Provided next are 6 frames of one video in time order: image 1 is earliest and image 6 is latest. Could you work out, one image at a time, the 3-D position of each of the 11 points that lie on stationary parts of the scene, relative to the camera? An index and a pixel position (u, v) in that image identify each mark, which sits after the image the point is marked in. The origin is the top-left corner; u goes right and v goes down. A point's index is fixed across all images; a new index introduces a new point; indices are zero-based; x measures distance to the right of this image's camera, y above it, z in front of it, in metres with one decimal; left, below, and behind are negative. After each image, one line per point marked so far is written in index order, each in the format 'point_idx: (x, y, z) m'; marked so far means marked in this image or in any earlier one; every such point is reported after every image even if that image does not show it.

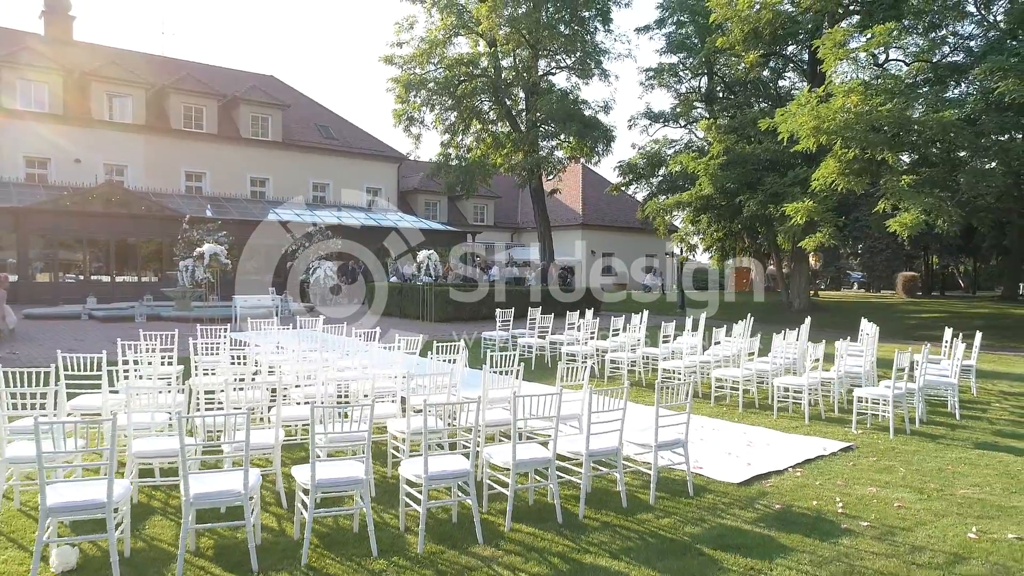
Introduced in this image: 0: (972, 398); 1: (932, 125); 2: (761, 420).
0: (+6.2, -1.5, +9.7) m
1: (+8.8, +3.4, +15.1) m
2: (+2.8, -1.5, +8.0) m
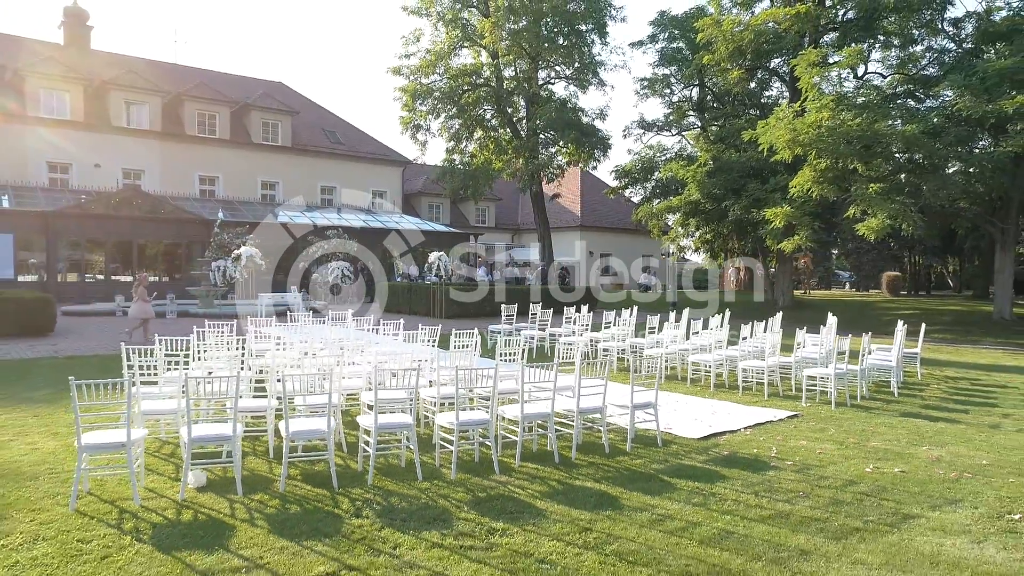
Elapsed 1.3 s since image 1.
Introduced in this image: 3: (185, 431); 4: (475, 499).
0: (+6.3, -1.4, +11.2) m
1: (+8.9, +3.5, +16.6) m
2: (+2.9, -1.4, +9.5) m
3: (-2.6, -1.1, +5.8) m
4: (-0.3, -1.5, +5.3) m
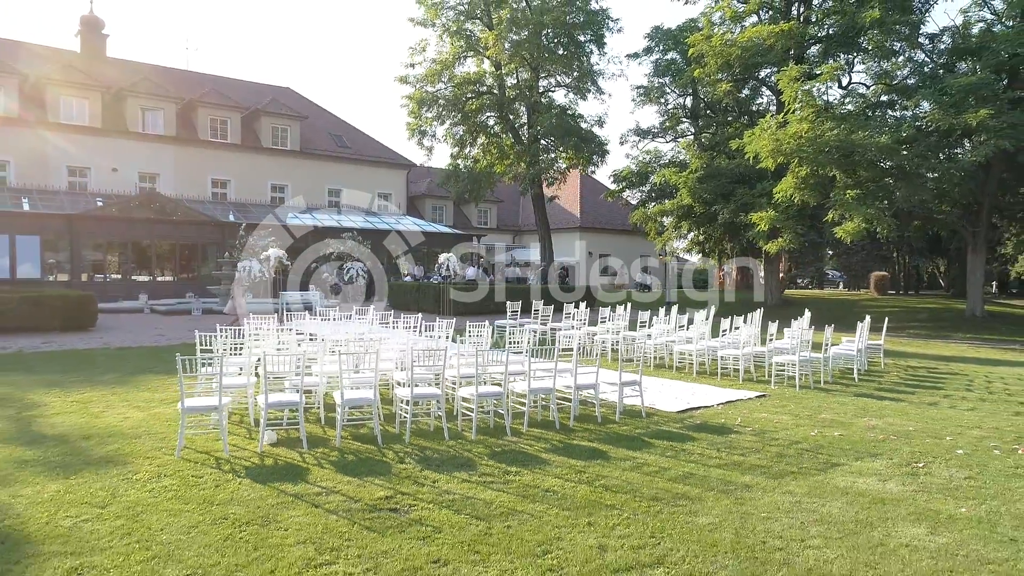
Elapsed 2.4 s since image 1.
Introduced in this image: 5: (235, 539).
0: (+6.4, -1.4, +12.5) m
1: (+9.0, +3.5, +18.0) m
2: (+3.0, -1.4, +10.9) m
3: (-2.5, -1.1, +7.1) m
4: (-0.2, -1.5, +6.6) m
5: (-1.7, -1.6, +4.5) m
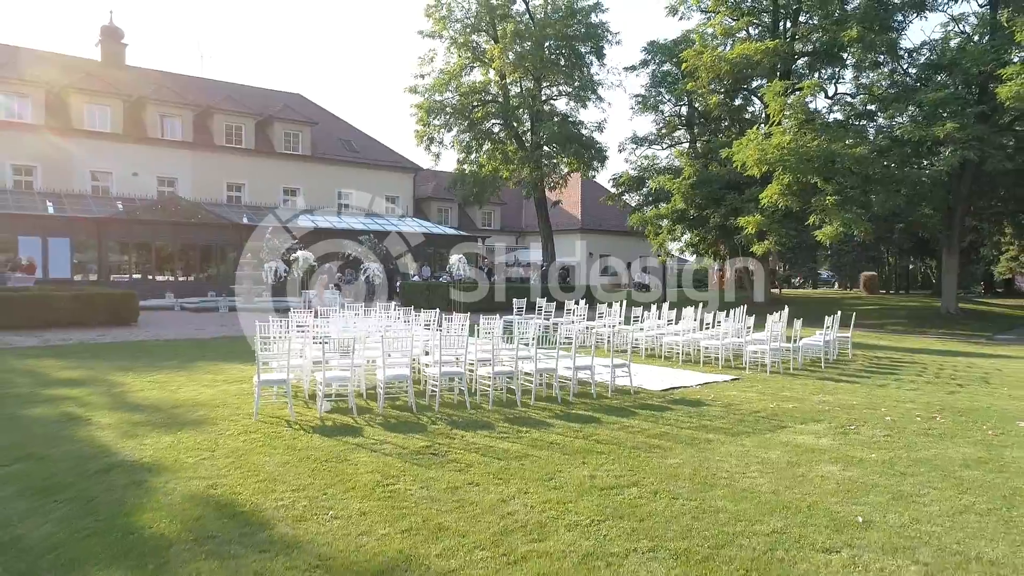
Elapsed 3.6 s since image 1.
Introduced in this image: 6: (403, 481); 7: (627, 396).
0: (+6.5, -1.4, +14.1) m
1: (+9.1, +3.5, +19.5) m
2: (+3.1, -1.4, +12.4) m
3: (-2.4, -1.1, +8.6) m
4: (-0.1, -1.5, +8.2) m
5: (-1.6, -1.5, +6.0) m
6: (-0.9, -1.6, +5.8) m
7: (+1.5, -1.4, +9.5) m
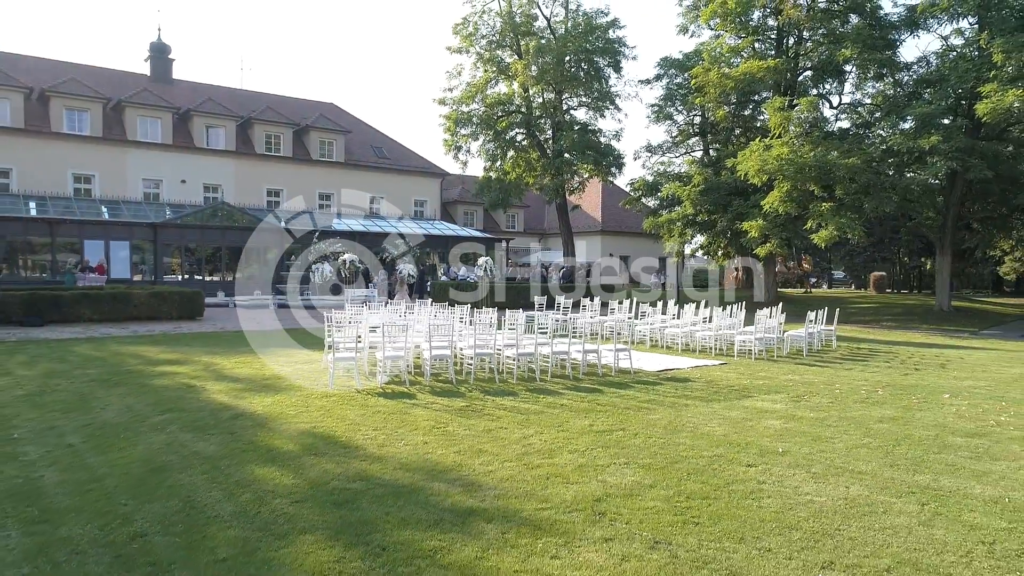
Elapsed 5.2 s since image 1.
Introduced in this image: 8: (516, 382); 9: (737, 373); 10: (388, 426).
0: (+7.0, -1.3, +15.9) m
1: (+9.8, +3.6, +21.3) m
2: (+3.5, -1.3, +14.4) m
3: (-2.1, -1.0, +10.8) m
4: (+0.2, -1.4, +10.2) m
5: (-1.4, -1.5, +8.2) m
6: (-0.7, -1.5, +7.9) m
7: (+1.9, -1.4, +11.5) m
8: (0.0, -1.4, +10.7) m
9: (+3.8, -1.4, +11.9) m
10: (-1.4, -1.5, +7.8) m
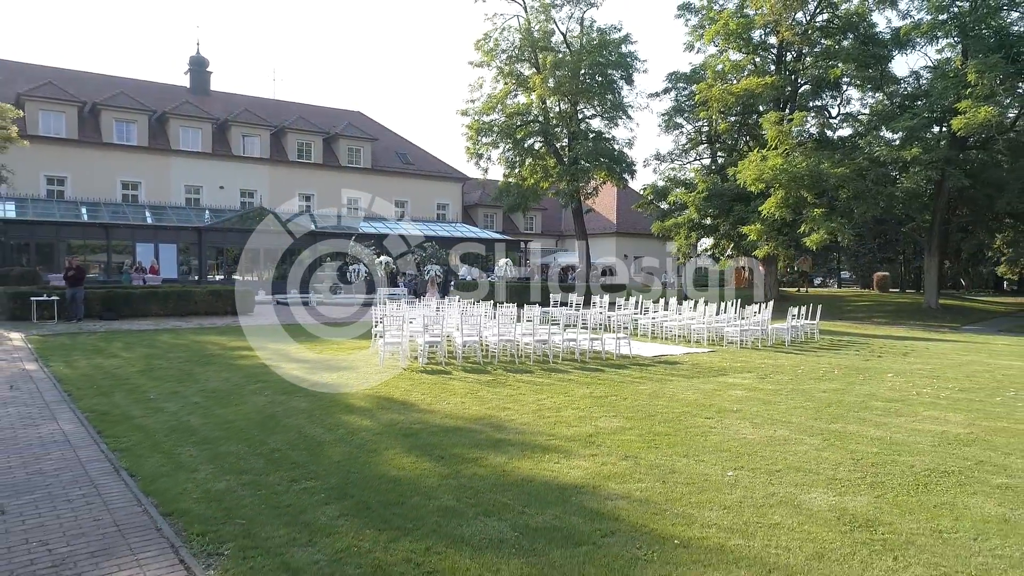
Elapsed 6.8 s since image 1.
0: (+7.4, -1.3, +17.9) m
1: (+10.3, +3.6, +23.2) m
2: (+3.9, -1.3, +16.5) m
3: (-1.8, -1.0, +13.0) m
4: (+0.5, -1.4, +12.4) m
5: (-1.2, -1.4, +10.4) m
6: (-0.4, -1.5, +10.1) m
7: (+2.2, -1.4, +13.7) m
8: (+0.4, -1.4, +12.9) m
9: (+4.1, -1.4, +14.0) m
10: (-1.1, -1.5, +10.0) m
